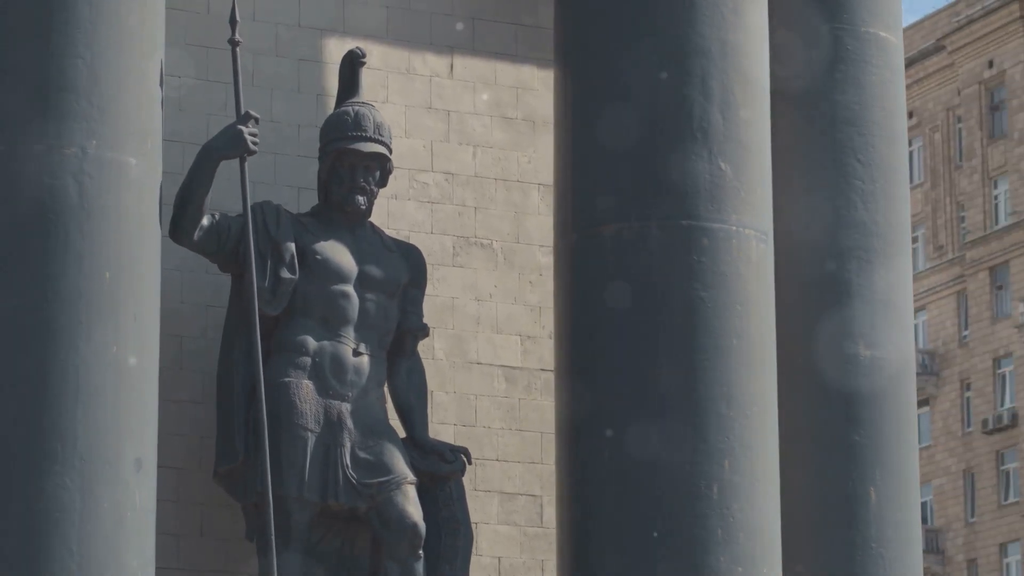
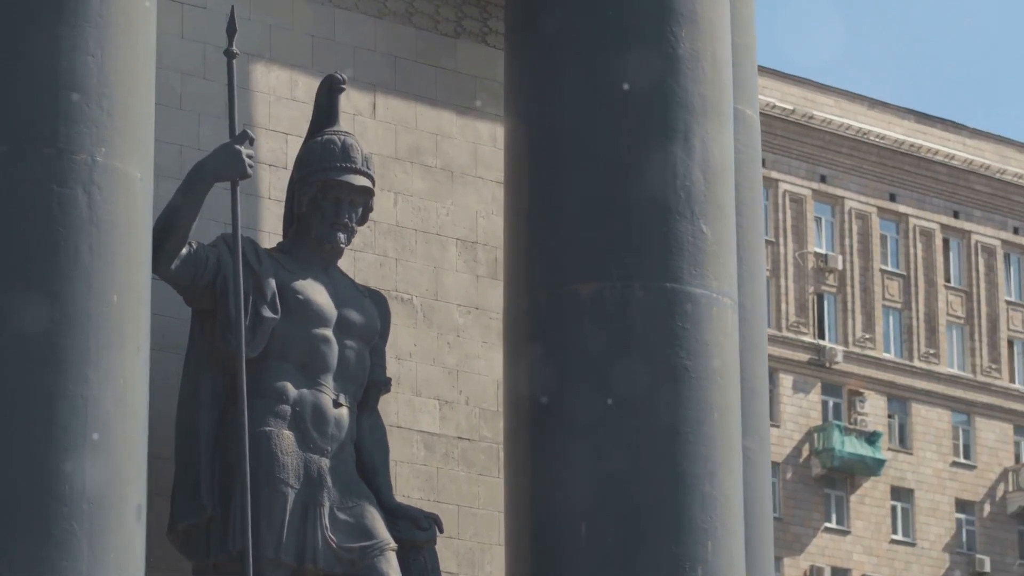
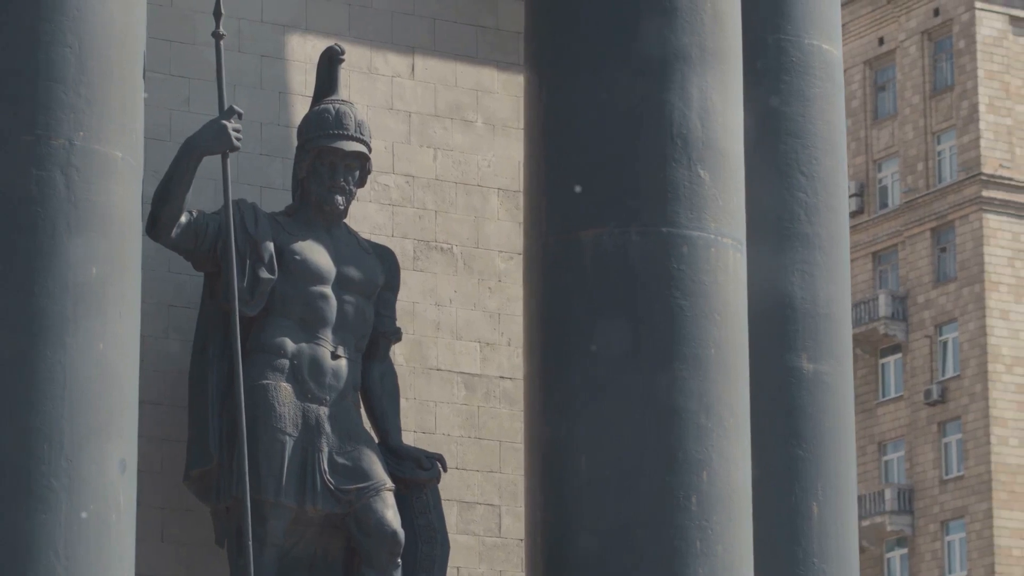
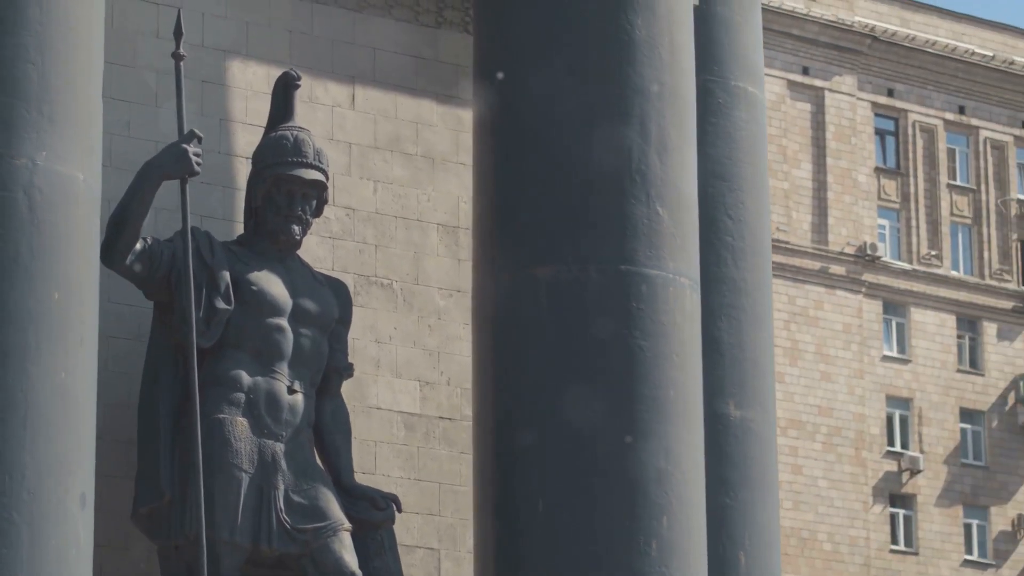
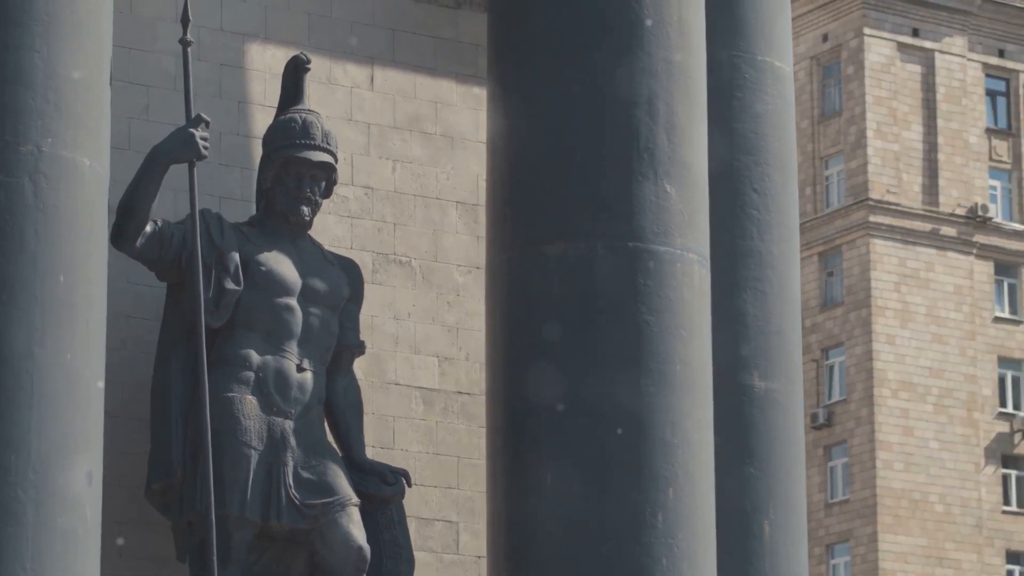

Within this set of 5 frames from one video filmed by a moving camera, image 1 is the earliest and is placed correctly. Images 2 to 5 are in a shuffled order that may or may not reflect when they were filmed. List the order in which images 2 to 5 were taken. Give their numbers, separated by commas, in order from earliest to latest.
3, 5, 4, 2
